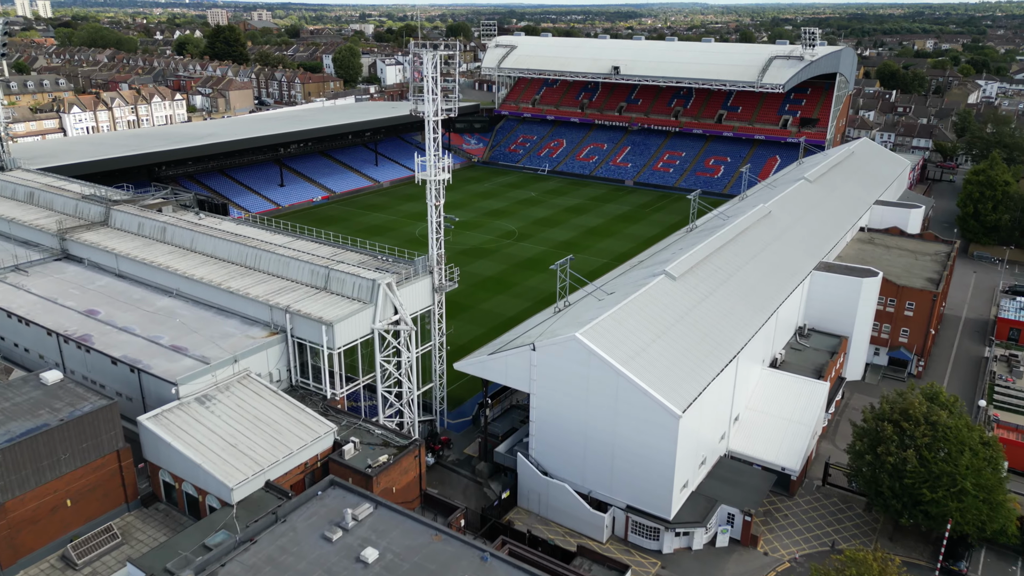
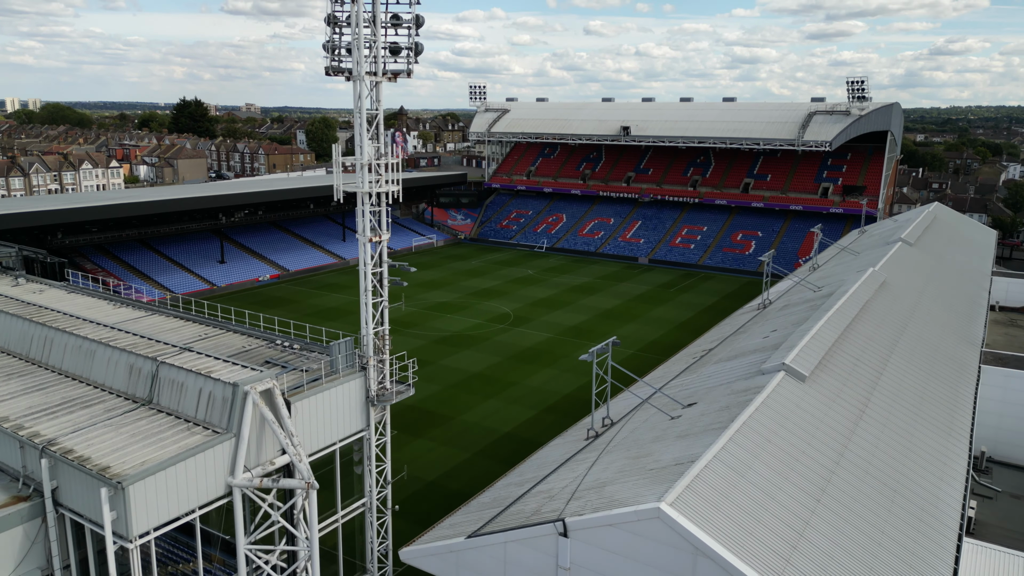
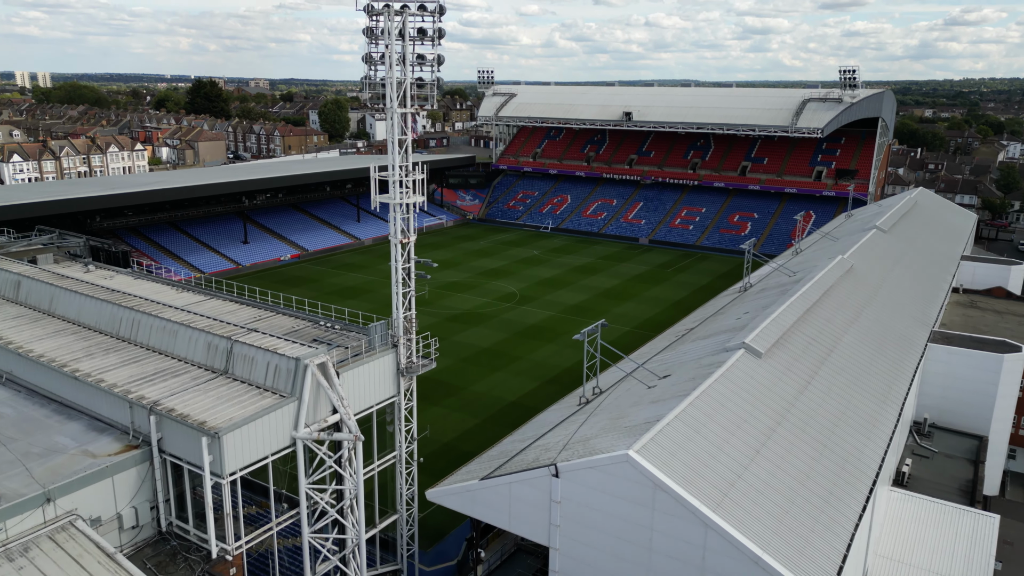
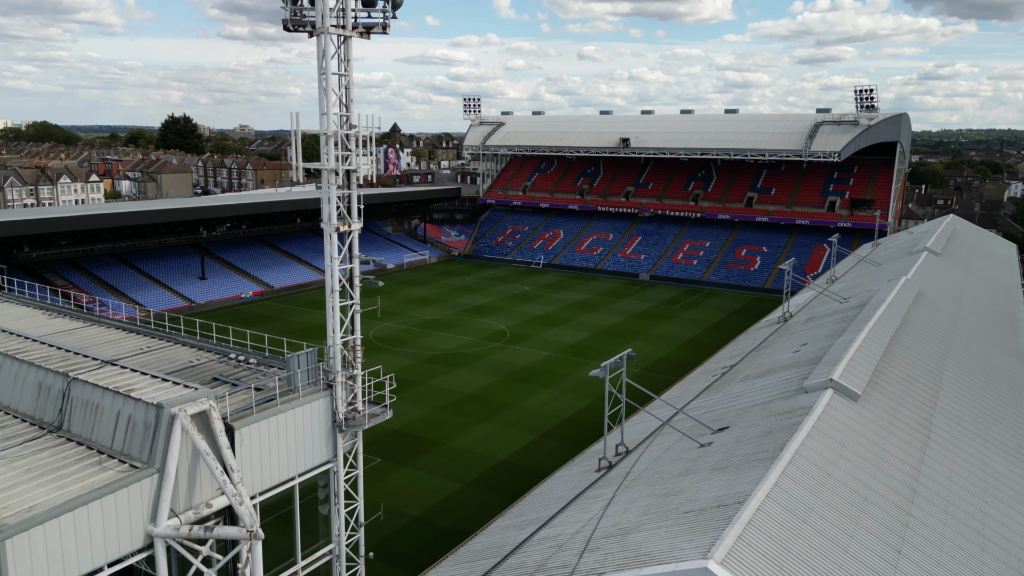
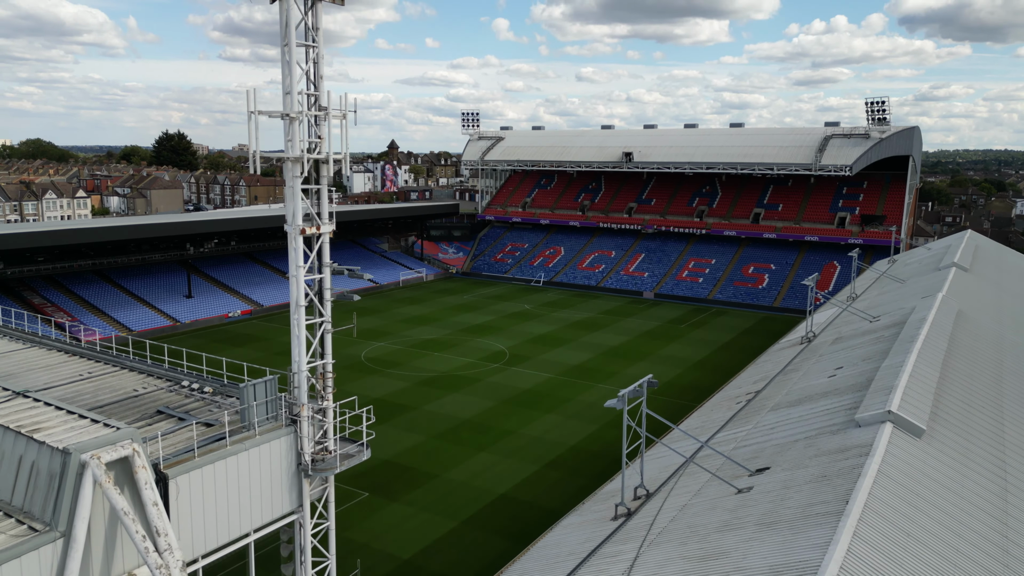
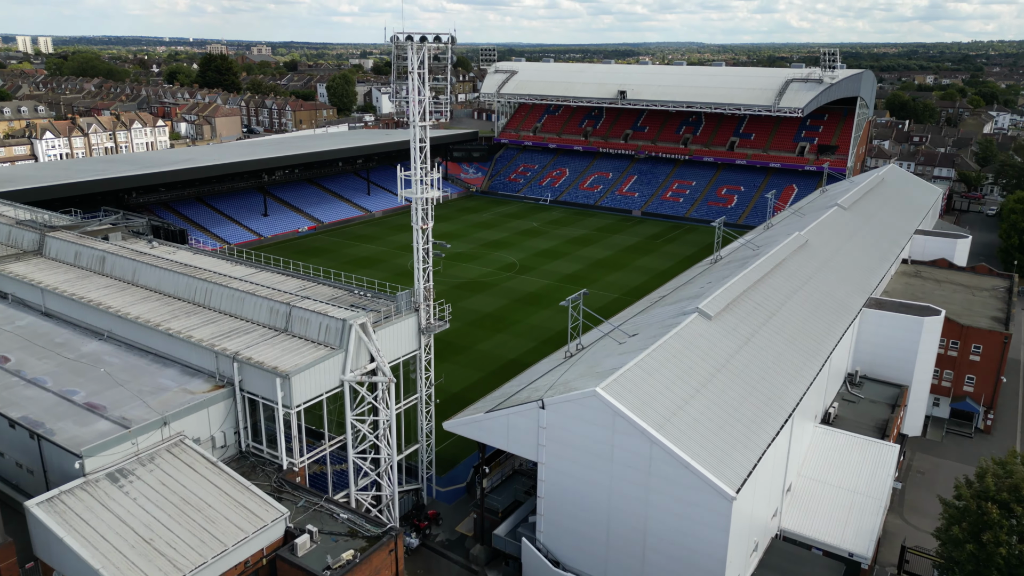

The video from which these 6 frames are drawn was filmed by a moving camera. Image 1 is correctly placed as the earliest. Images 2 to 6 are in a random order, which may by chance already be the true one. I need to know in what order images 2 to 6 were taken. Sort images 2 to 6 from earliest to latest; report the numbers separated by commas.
6, 3, 2, 4, 5
